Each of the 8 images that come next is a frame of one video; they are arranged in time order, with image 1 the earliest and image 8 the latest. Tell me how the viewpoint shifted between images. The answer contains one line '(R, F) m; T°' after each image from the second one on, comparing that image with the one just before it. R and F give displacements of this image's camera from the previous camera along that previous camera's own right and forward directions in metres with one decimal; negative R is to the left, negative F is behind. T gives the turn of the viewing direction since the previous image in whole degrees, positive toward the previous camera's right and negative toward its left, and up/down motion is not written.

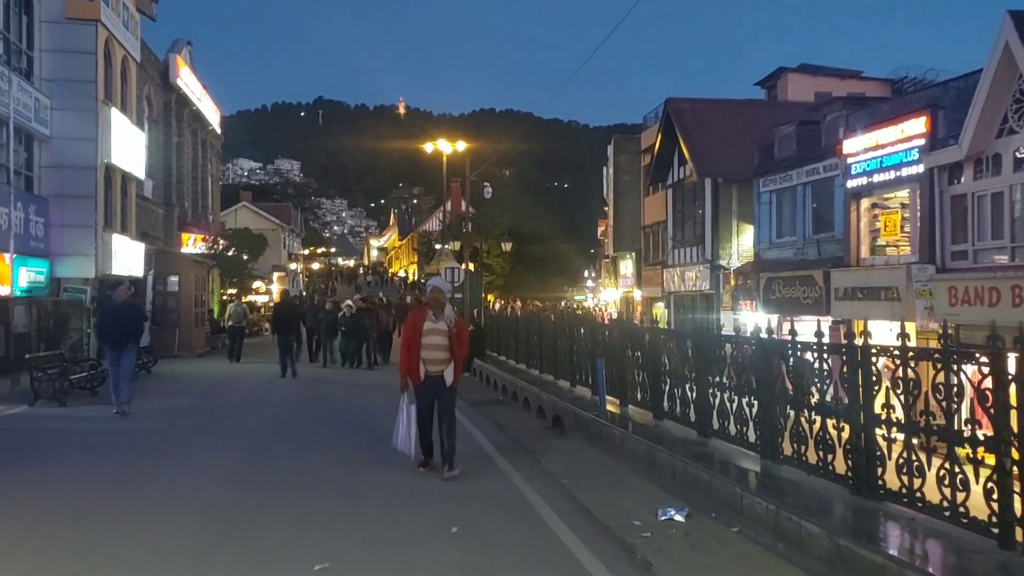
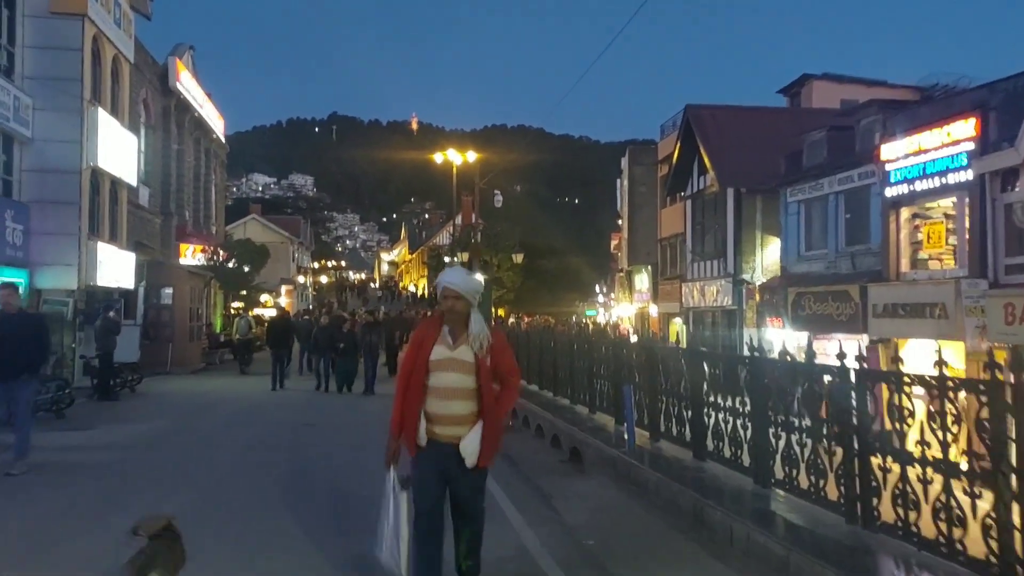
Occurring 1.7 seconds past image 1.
(0.0, +1.6) m; -1°
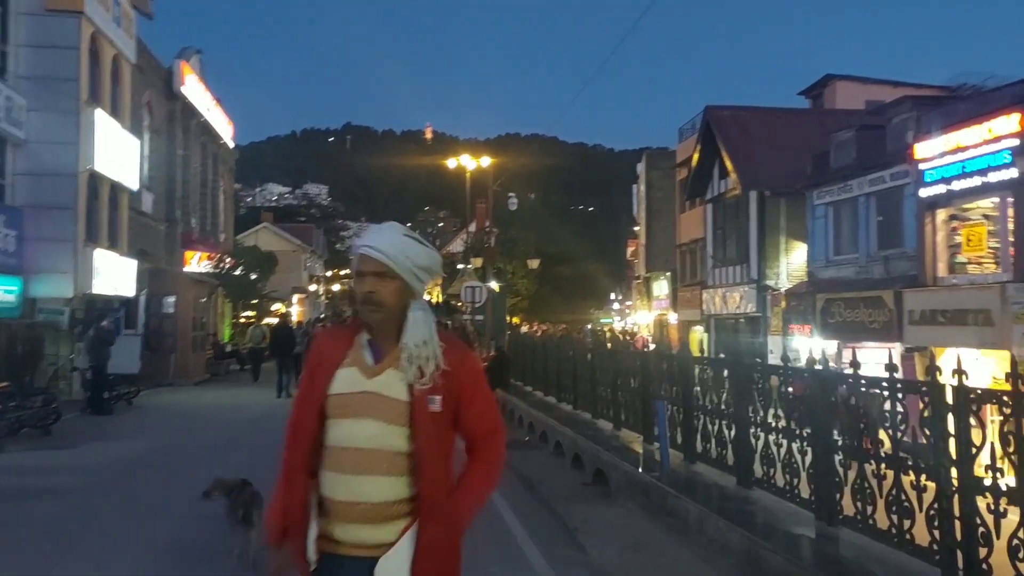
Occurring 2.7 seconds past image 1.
(0.0, +1.0) m; -1°
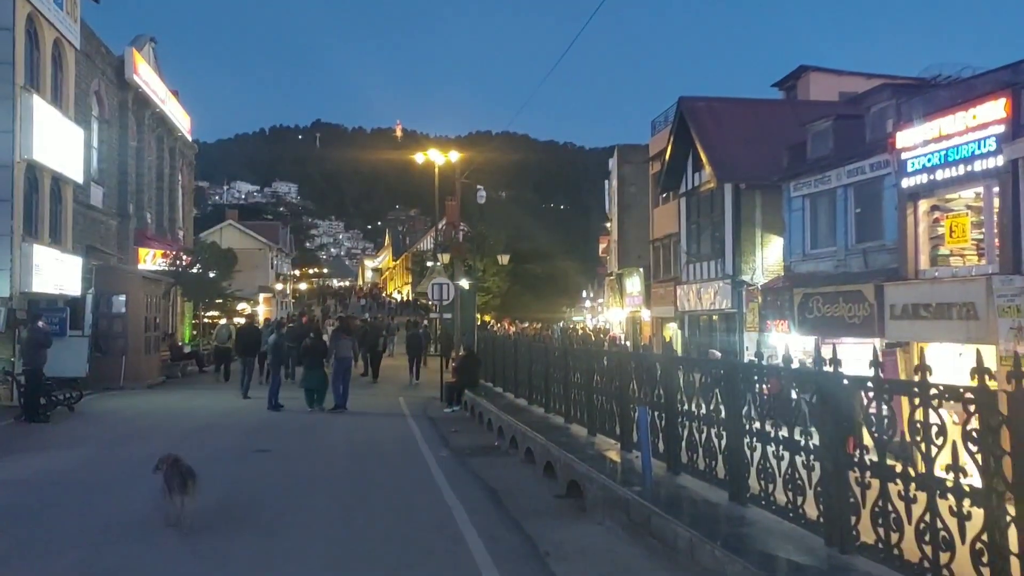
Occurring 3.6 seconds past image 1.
(+0.1, +0.9) m; +2°
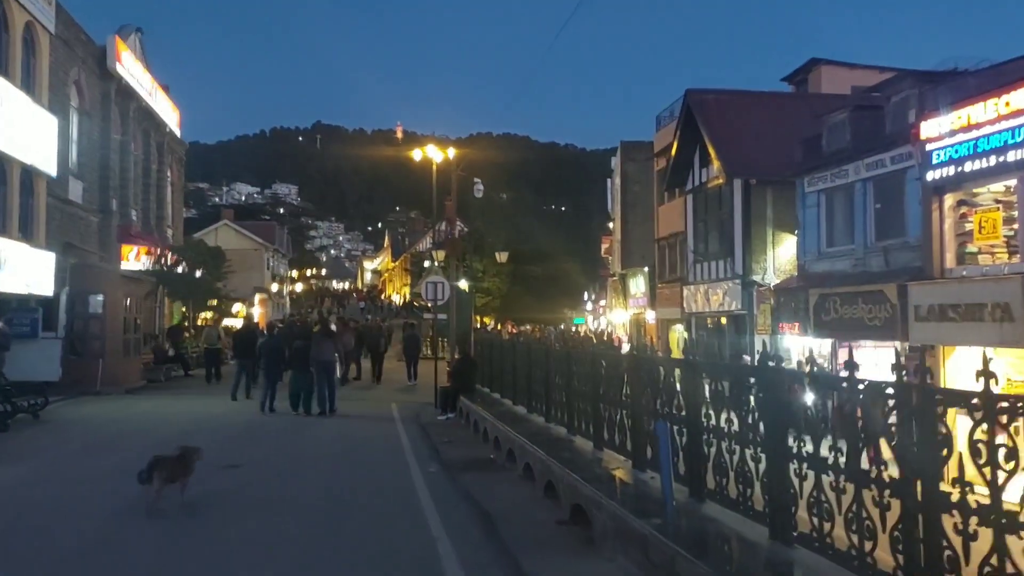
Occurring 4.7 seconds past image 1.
(0.0, +1.2) m; 0°
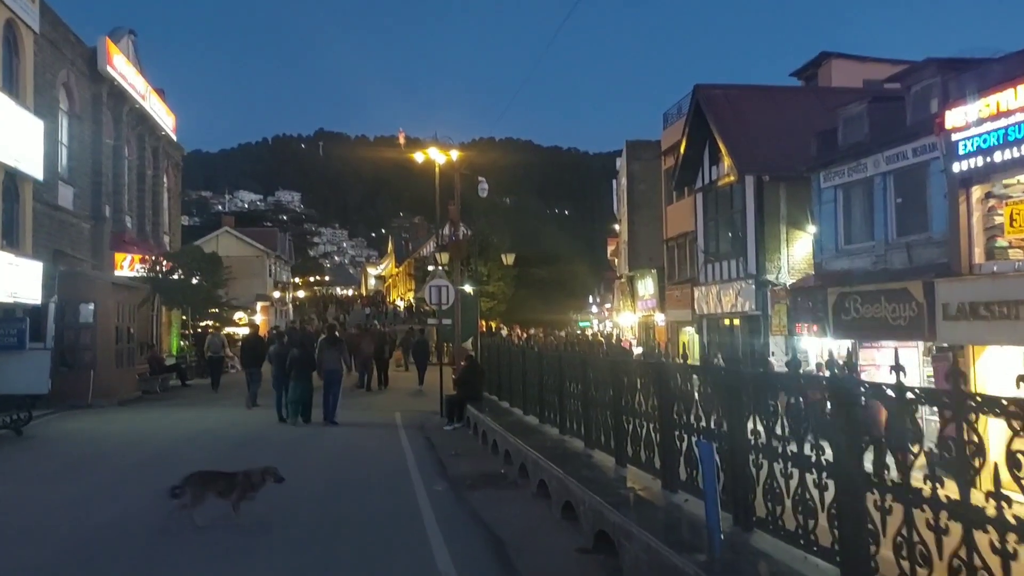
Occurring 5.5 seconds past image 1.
(-0.1, +0.9) m; 0°
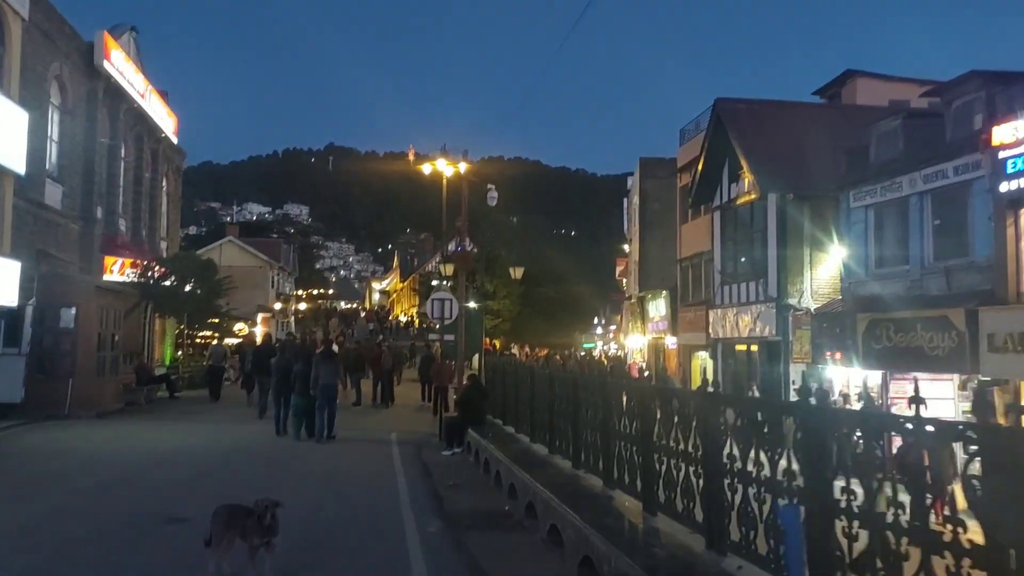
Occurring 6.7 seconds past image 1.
(-0.1, +1.3) m; 0°
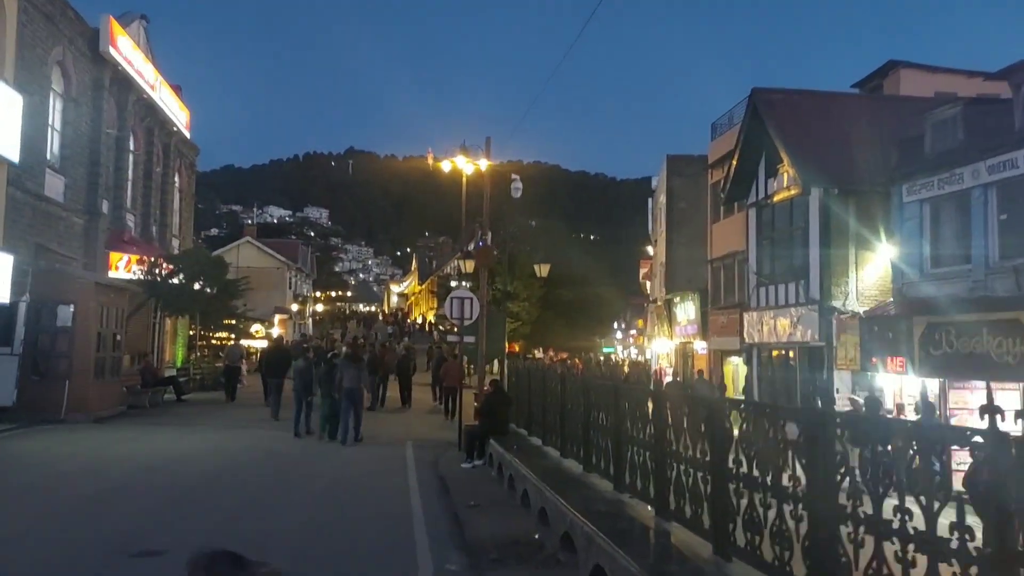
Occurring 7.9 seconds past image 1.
(-0.2, +1.4) m; -1°
